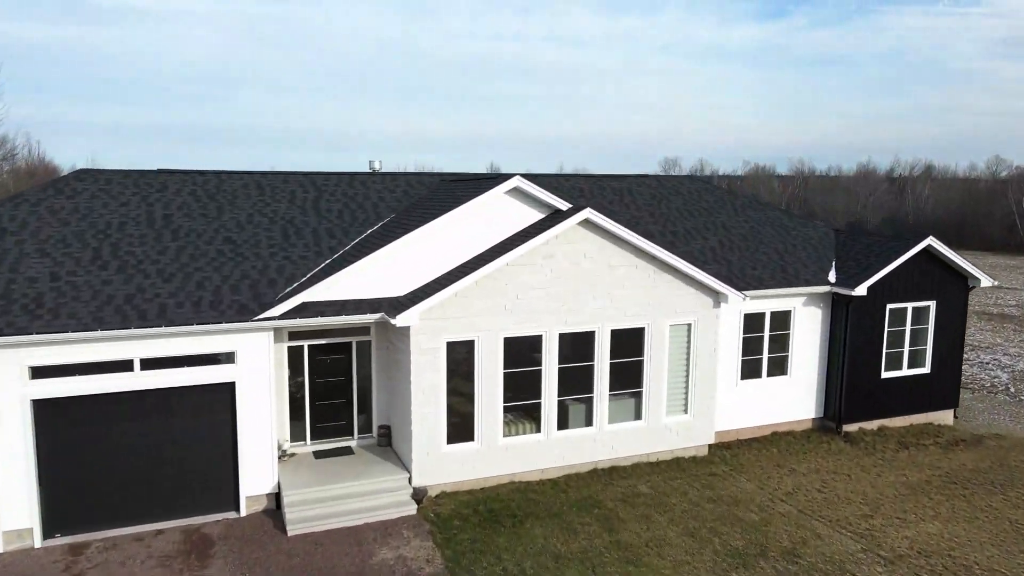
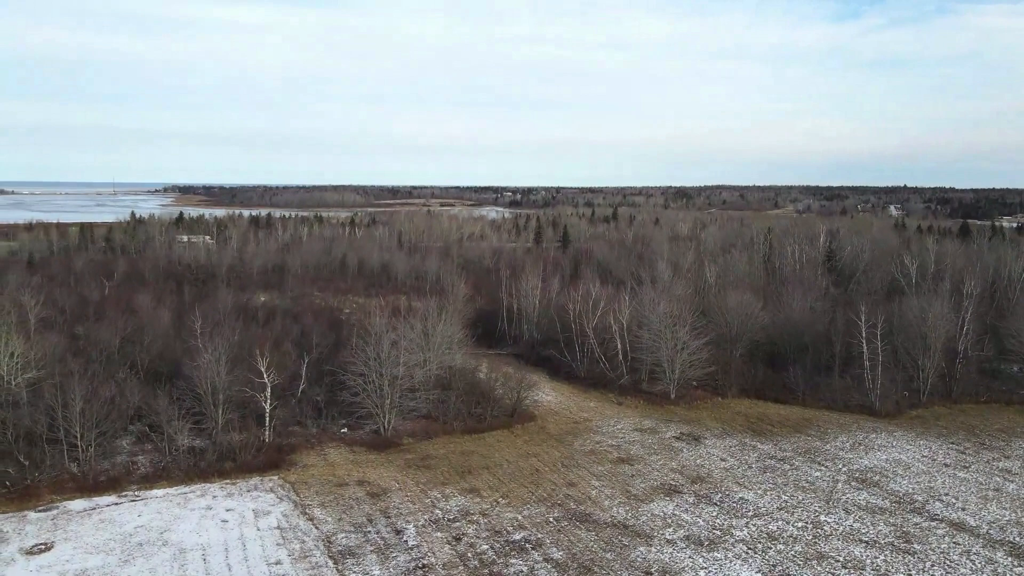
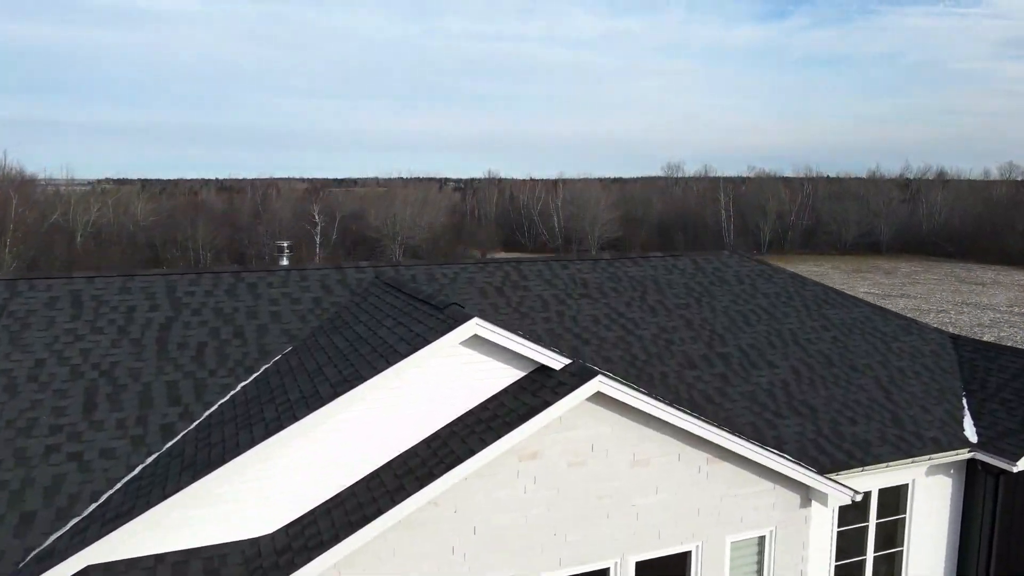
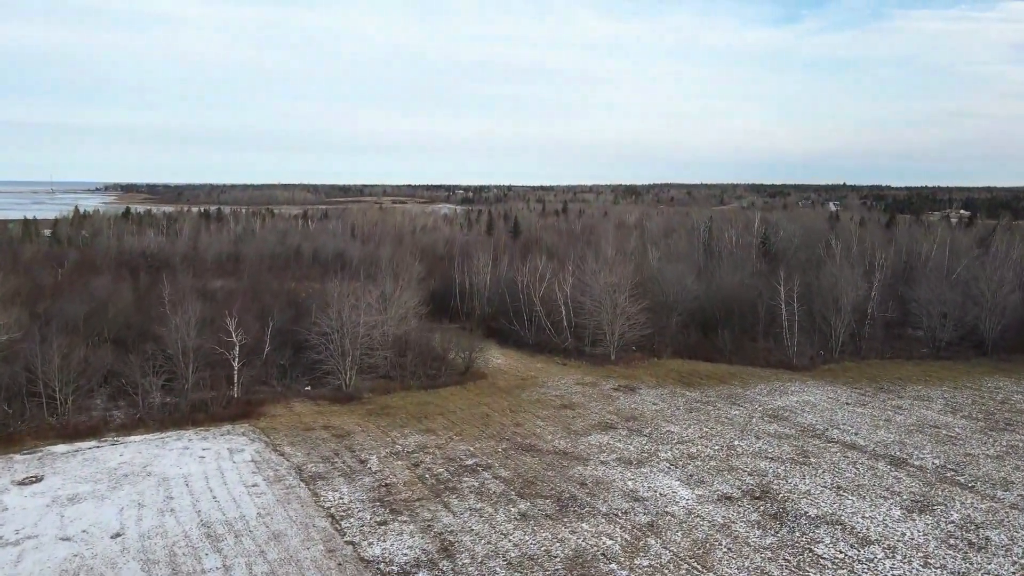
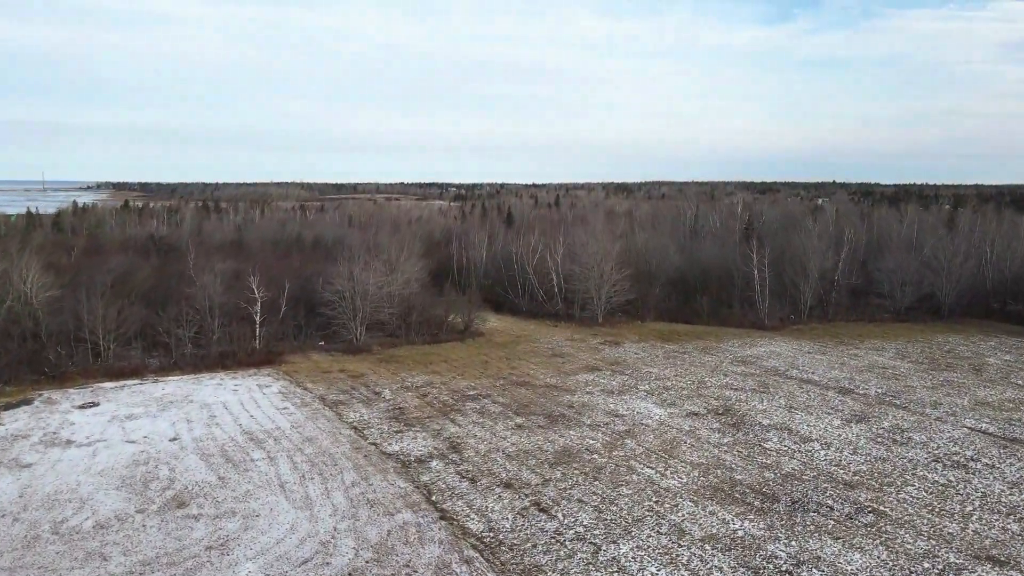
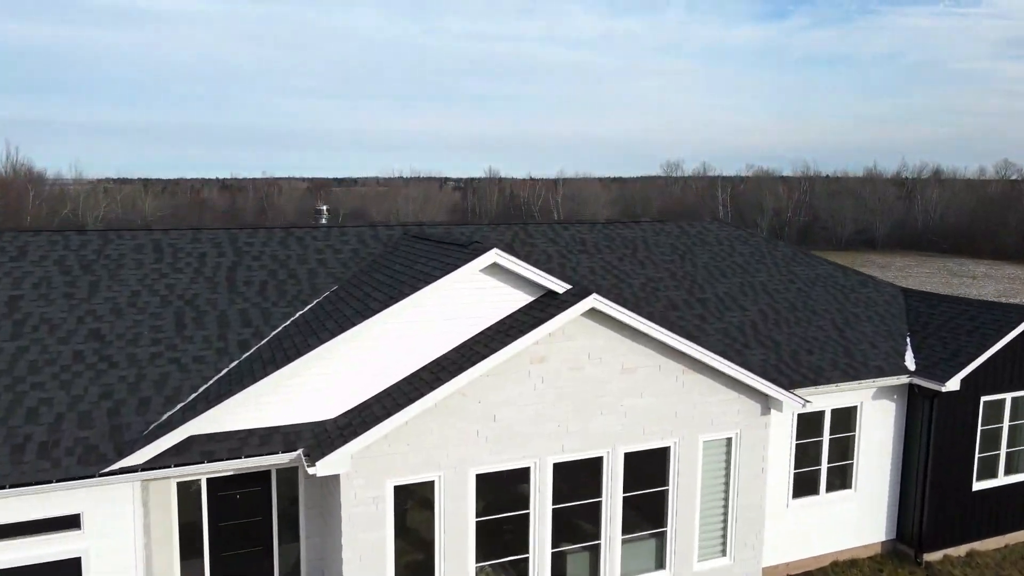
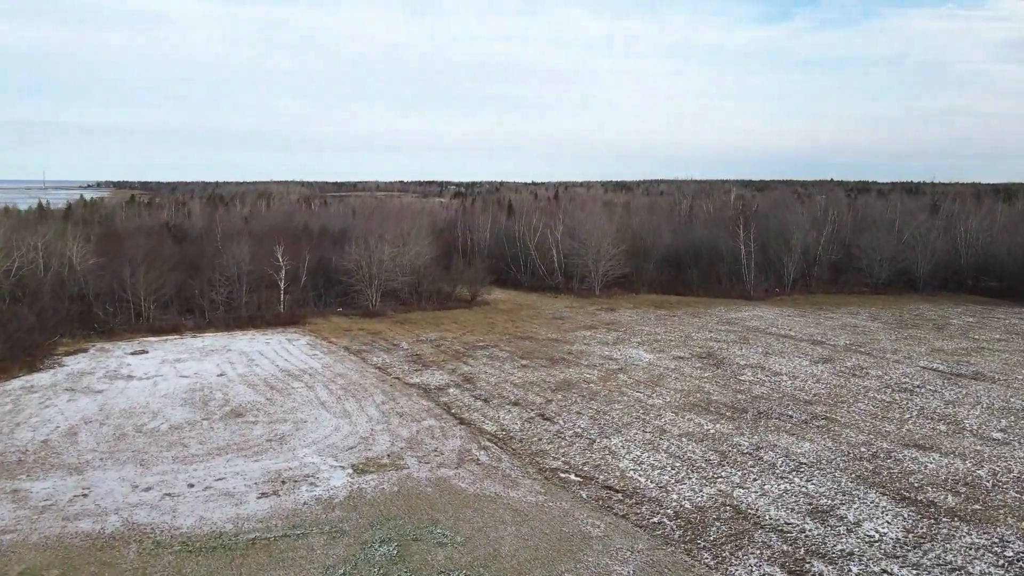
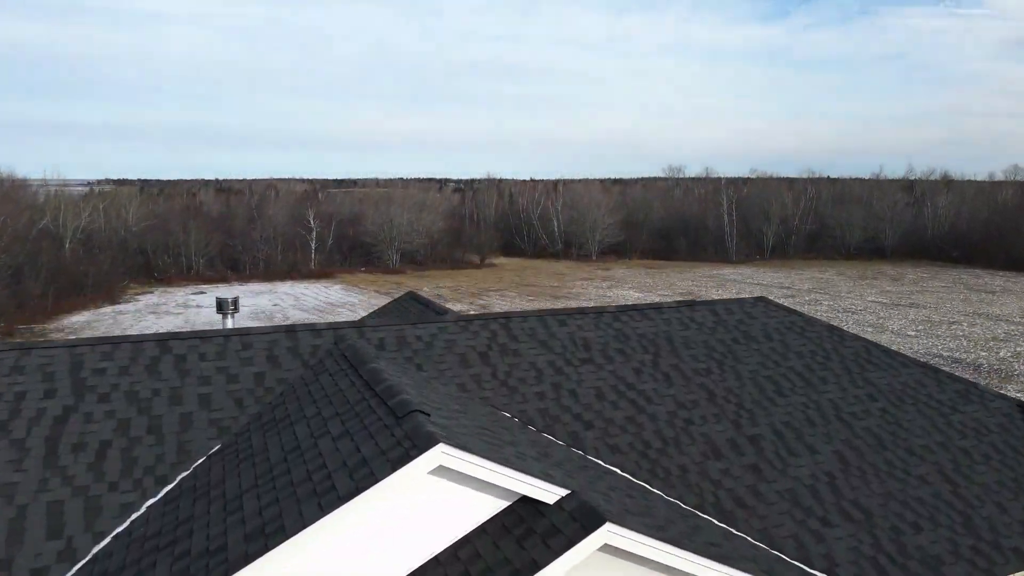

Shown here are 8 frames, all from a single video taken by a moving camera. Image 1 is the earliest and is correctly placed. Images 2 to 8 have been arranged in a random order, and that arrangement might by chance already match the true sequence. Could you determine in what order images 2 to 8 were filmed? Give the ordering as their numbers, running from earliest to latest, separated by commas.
6, 3, 8, 7, 5, 4, 2
